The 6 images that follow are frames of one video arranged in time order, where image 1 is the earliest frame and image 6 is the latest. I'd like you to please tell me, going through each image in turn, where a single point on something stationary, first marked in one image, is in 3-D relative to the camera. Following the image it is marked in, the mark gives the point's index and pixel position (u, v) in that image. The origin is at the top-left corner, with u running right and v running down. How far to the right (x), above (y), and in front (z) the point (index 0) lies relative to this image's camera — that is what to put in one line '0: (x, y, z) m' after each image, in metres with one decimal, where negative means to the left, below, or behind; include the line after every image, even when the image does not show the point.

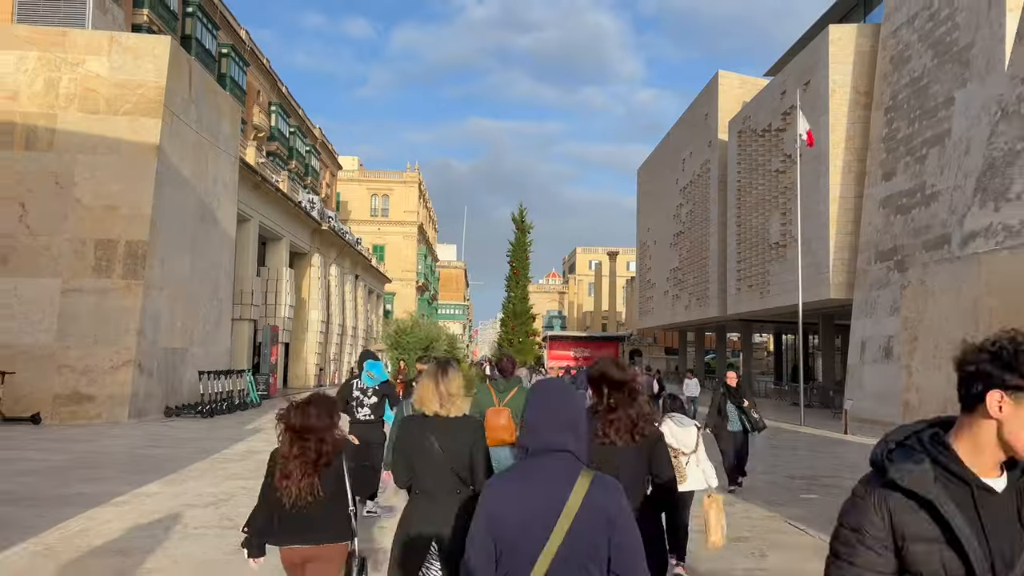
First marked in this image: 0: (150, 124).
0: (-9.0, +4.1, +18.1) m
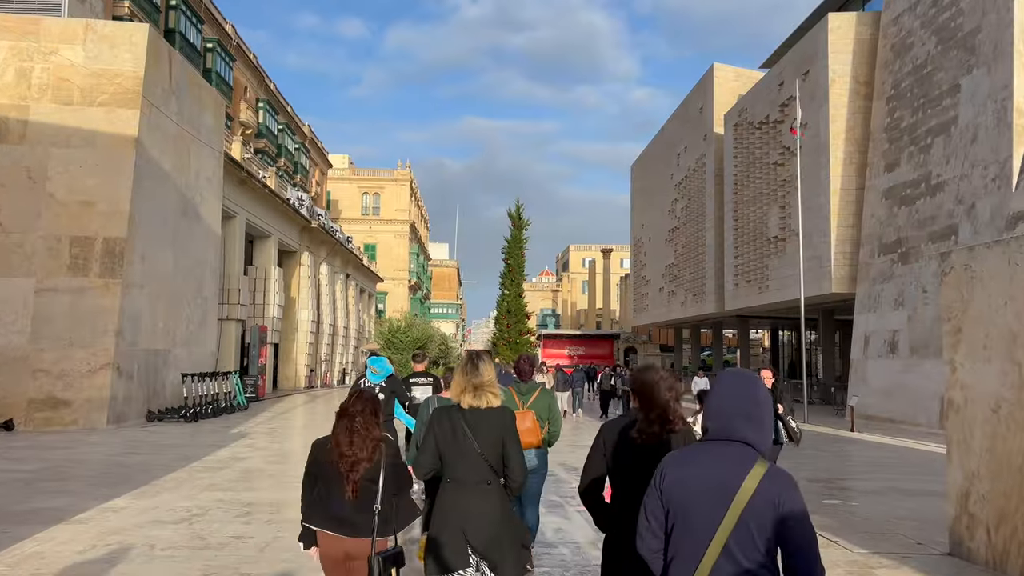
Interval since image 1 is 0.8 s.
0: (-9.1, +4.1, +17.3) m
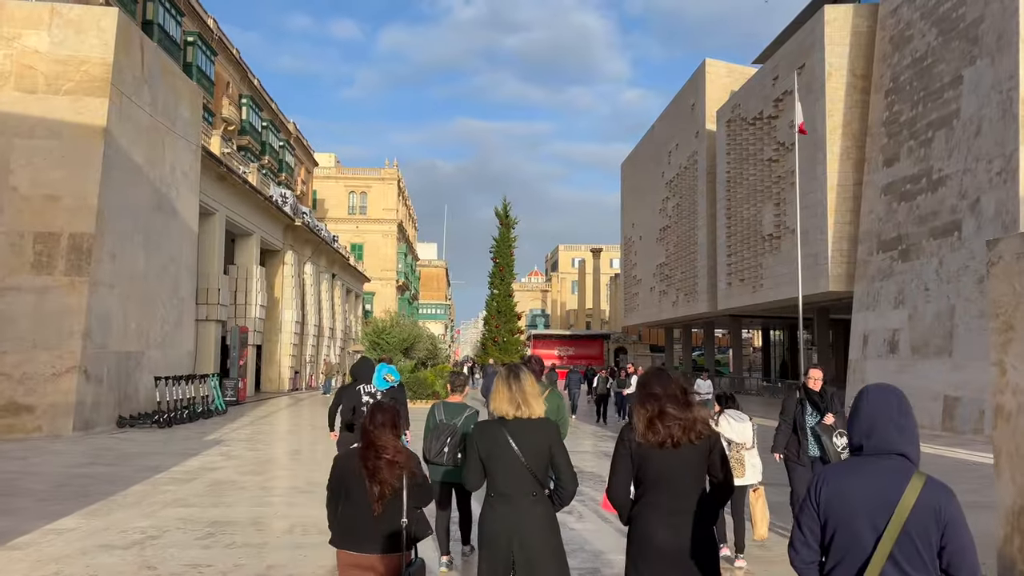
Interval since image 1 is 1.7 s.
0: (-9.3, +4.1, +16.4) m
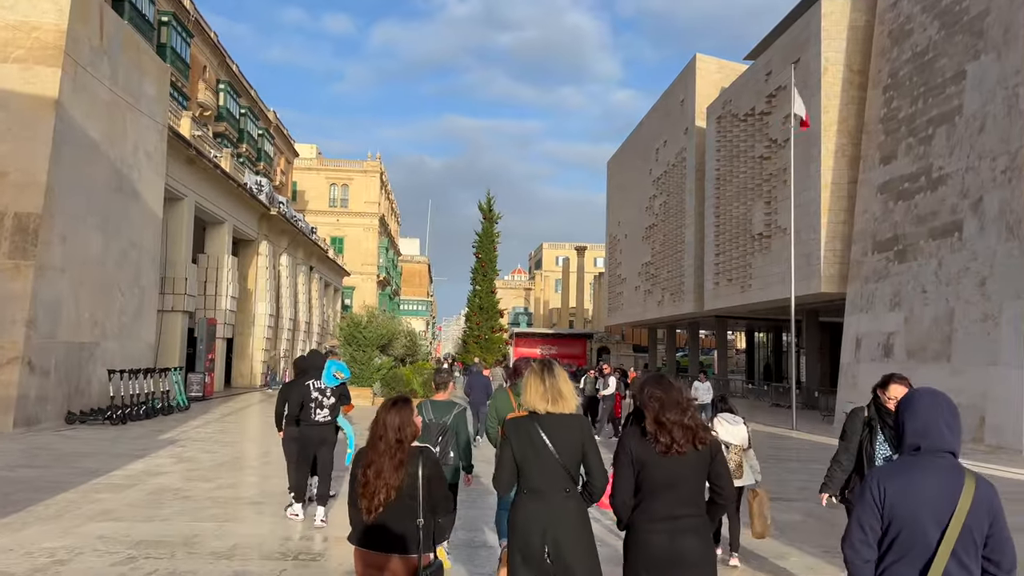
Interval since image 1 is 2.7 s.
0: (-9.6, +4.4, +15.1) m
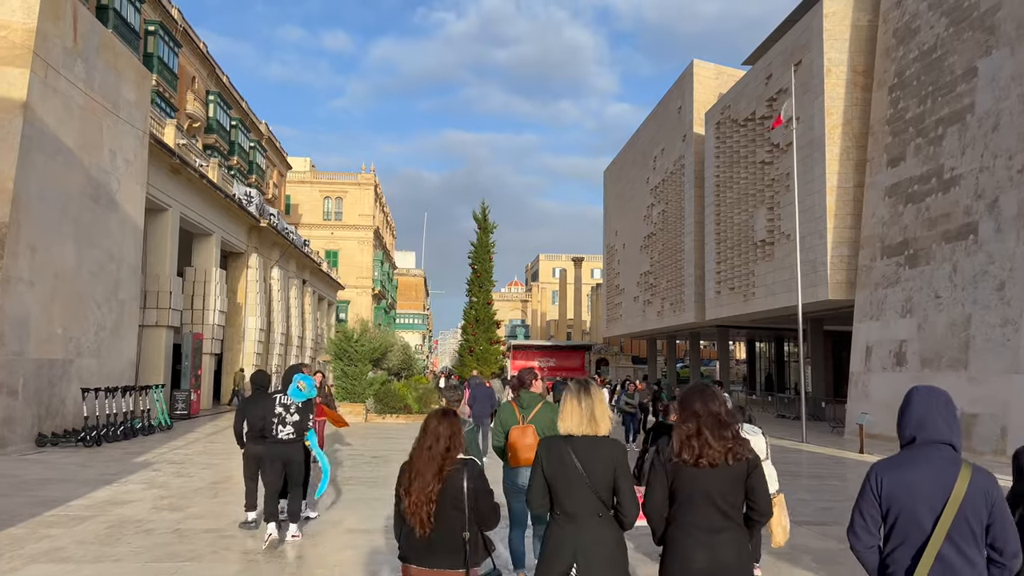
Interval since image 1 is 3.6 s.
0: (-9.7, +4.2, +14.3) m
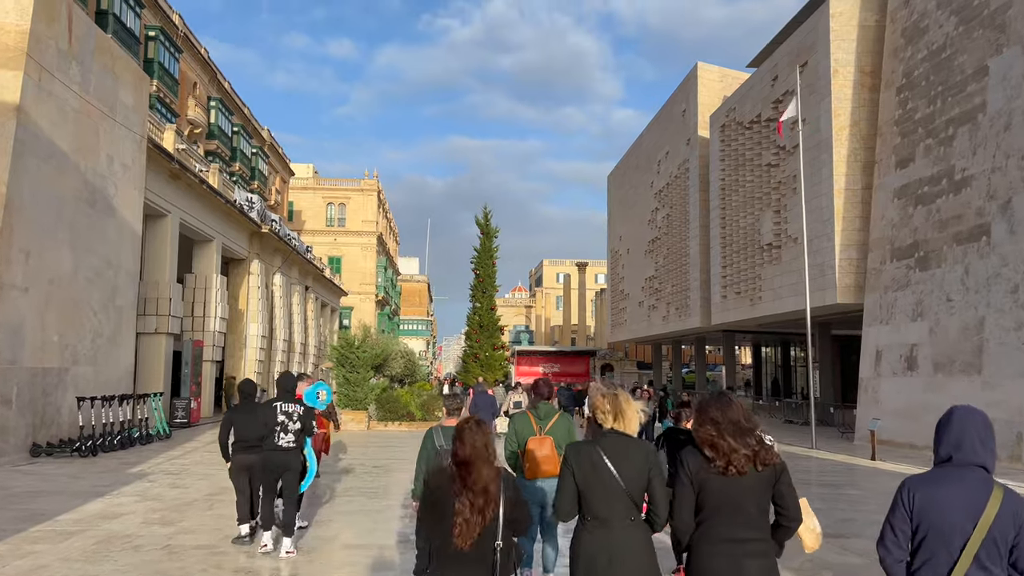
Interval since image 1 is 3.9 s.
0: (-9.7, +4.0, +14.1) m
